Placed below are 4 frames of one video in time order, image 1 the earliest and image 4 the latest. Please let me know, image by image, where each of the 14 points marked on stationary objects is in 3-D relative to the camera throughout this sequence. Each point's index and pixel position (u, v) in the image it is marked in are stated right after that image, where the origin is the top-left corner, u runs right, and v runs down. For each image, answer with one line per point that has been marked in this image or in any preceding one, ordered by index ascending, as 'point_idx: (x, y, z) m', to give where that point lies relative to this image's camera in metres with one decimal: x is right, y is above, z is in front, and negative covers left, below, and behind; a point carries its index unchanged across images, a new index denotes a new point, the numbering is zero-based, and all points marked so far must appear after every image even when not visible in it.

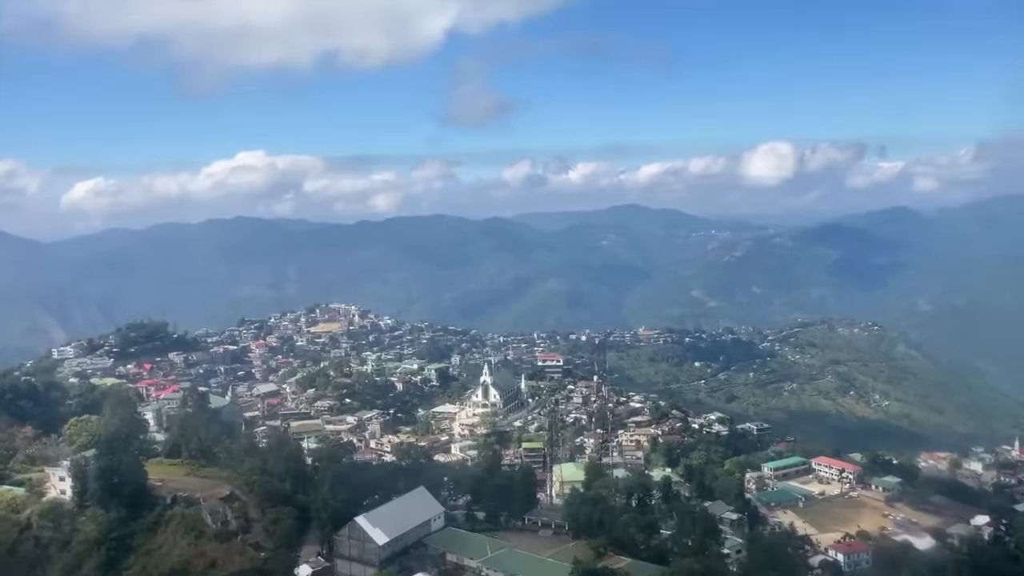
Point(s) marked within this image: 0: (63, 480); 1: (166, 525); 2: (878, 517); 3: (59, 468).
0: (-5.8, -2.5, +10.9) m
1: (-4.0, -2.8, +9.9) m
2: (+7.4, -4.6, +17.1) m
3: (-6.0, -2.4, +11.2) m
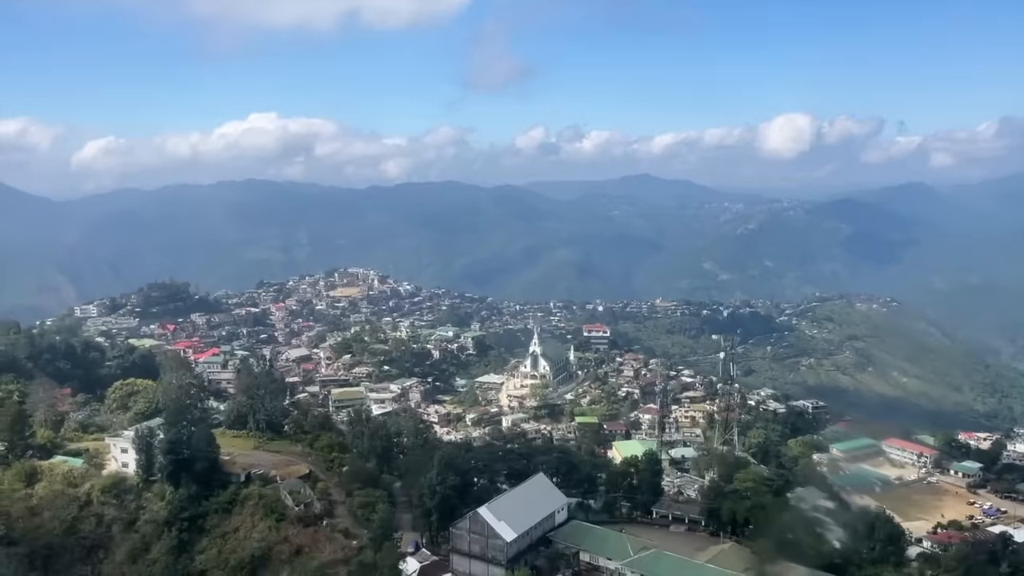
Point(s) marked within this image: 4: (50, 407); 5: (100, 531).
0: (-4.6, -1.9, +10.0) m
1: (-2.9, -2.3, +9.0) m
2: (+8.6, -4.1, +16.2) m
3: (-4.8, -1.8, +10.2) m
4: (-7.0, -1.8, +13.0) m
5: (-4.4, -2.6, +9.0) m
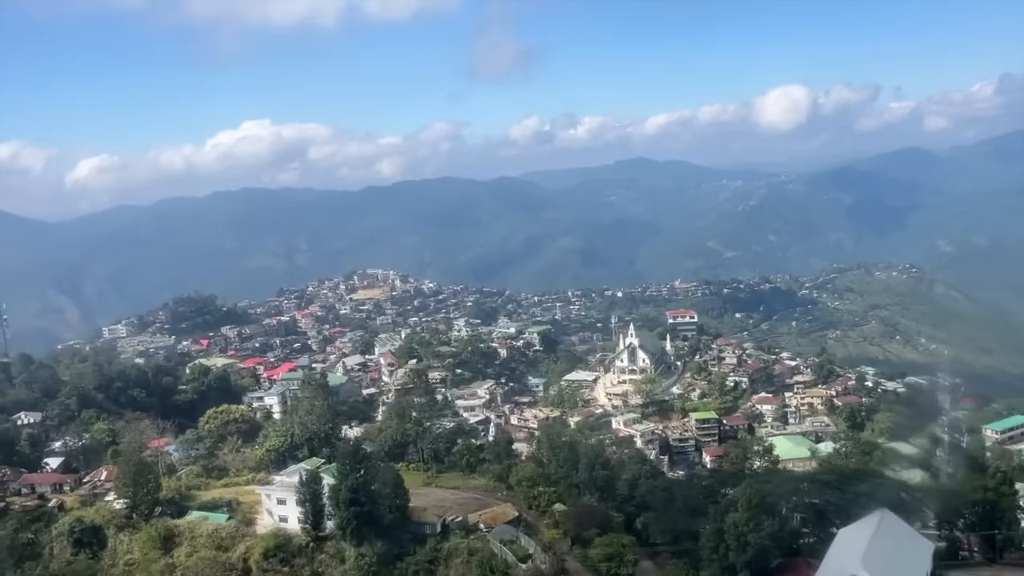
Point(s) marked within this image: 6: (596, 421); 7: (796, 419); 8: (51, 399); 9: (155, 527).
0: (-2.3, -2.1, +8.1) m
1: (-0.5, -2.3, +7.1) m
2: (+11.1, -3.3, +14.3) m
3: (-2.5, -1.9, +8.4) m
4: (-4.7, -2.1, +11.1) m
5: (-2.0, -2.7, +7.1) m
6: (+1.8, -2.8, +18.2) m
7: (+6.3, -2.9, +18.7) m
8: (-7.5, -1.8, +13.8) m
9: (-3.4, -2.3, +8.0) m
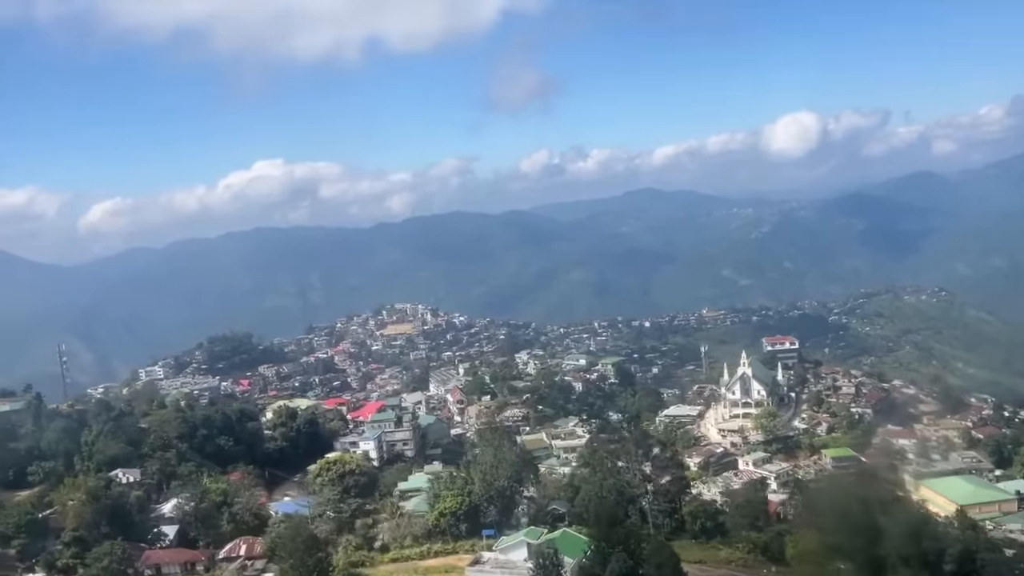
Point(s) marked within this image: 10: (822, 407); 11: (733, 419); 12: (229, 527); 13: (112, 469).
0: (-0.2, -2.2, +6.4) m
1: (+1.5, -2.4, +5.3) m
2: (+13.2, -3.5, +12.3) m
3: (-0.4, -2.1, +6.6) m
4: (-2.6, -2.4, +9.3) m
5: (0.0, -2.8, +5.3) m
6: (+4.0, -3.3, +16.3) m
7: (+8.5, -3.3, +16.7) m
8: (-5.3, -2.3, +12.1) m
9: (-1.3, -2.5, +6.2) m
10: (+6.9, -2.7, +19.0) m
11: (+4.8, -2.8, +18.6) m
12: (-3.3, -2.7, +9.7) m
13: (-5.5, -2.4, +11.4) m
